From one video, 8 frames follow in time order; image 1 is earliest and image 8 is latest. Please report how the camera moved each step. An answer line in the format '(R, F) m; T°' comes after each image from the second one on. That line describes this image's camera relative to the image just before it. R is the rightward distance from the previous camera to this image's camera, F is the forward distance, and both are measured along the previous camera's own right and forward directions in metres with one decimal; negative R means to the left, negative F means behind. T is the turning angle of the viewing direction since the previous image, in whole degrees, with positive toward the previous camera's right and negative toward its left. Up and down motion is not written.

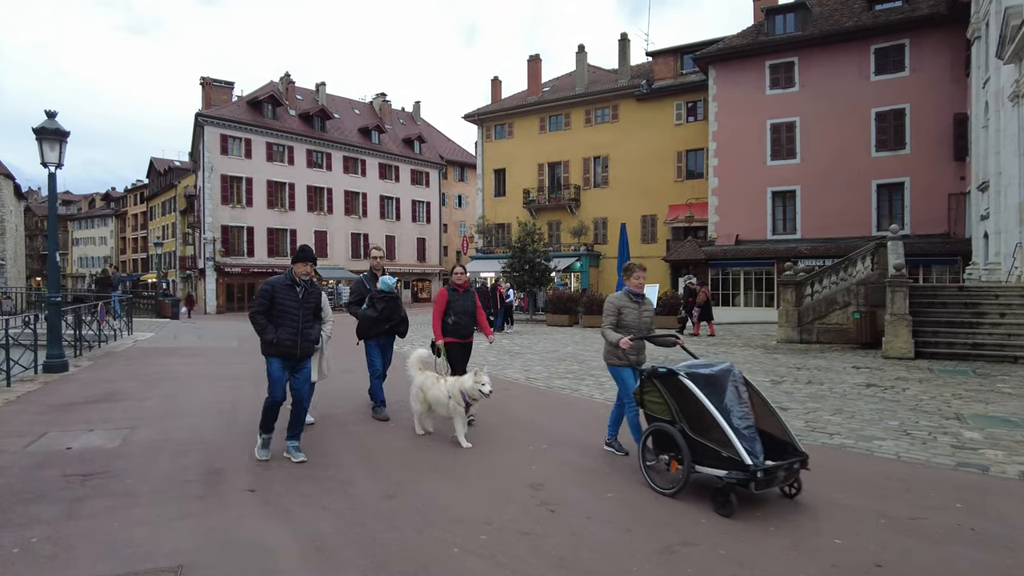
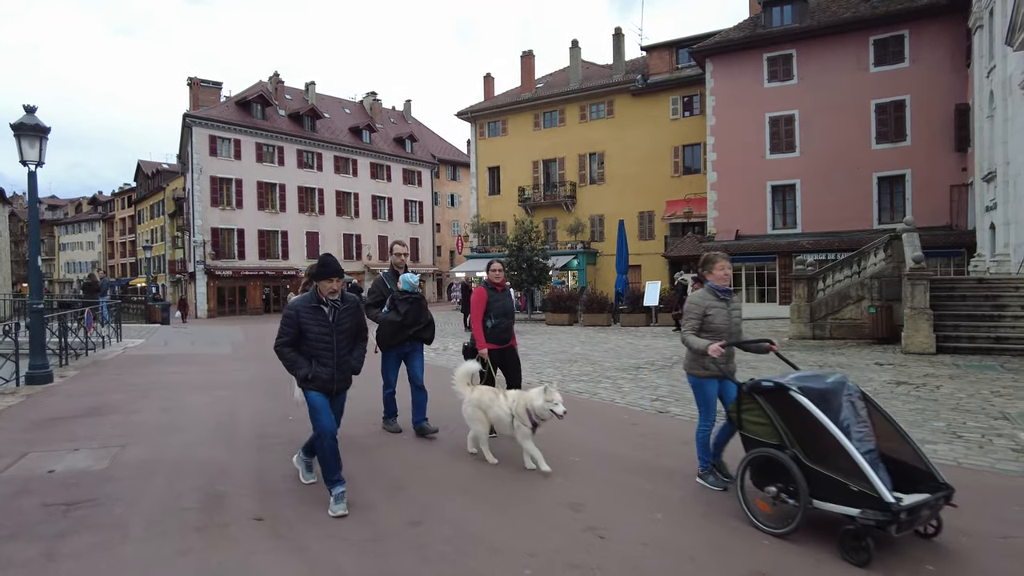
(-0.3, +0.5) m; +1°
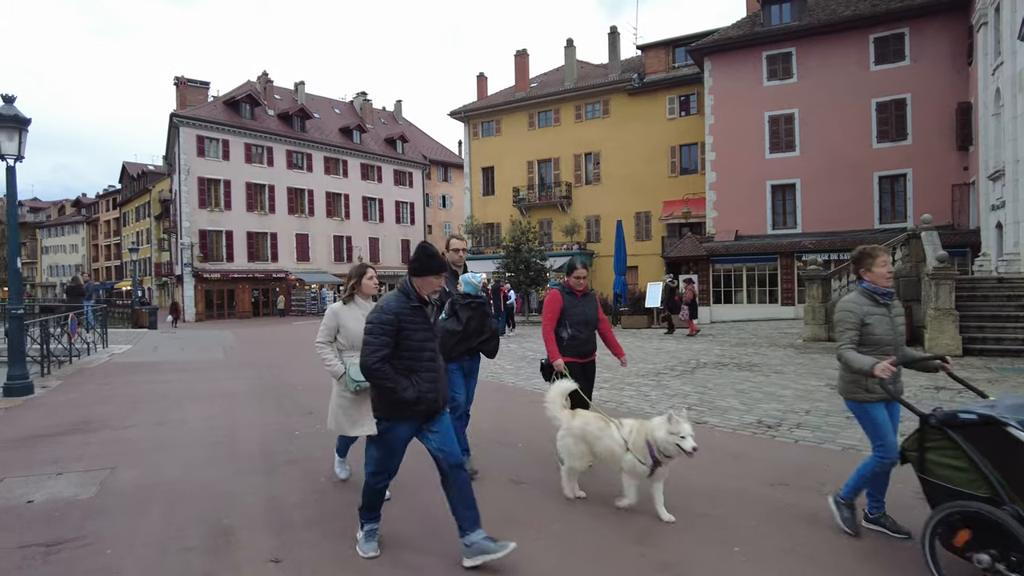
(-0.4, +0.6) m; +1°
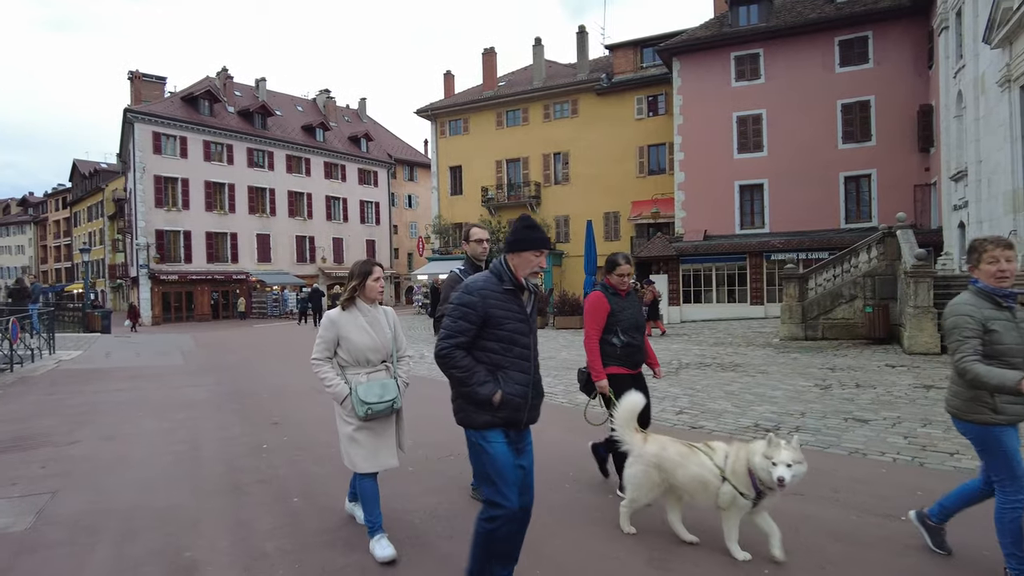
(-0.2, +0.4) m; +3°
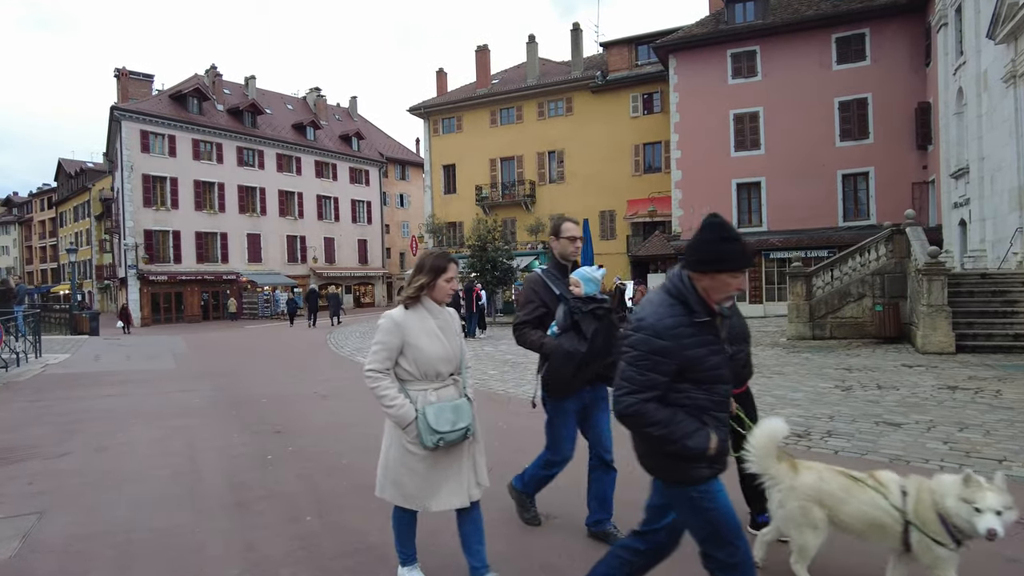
(-0.3, +0.4) m; +1°
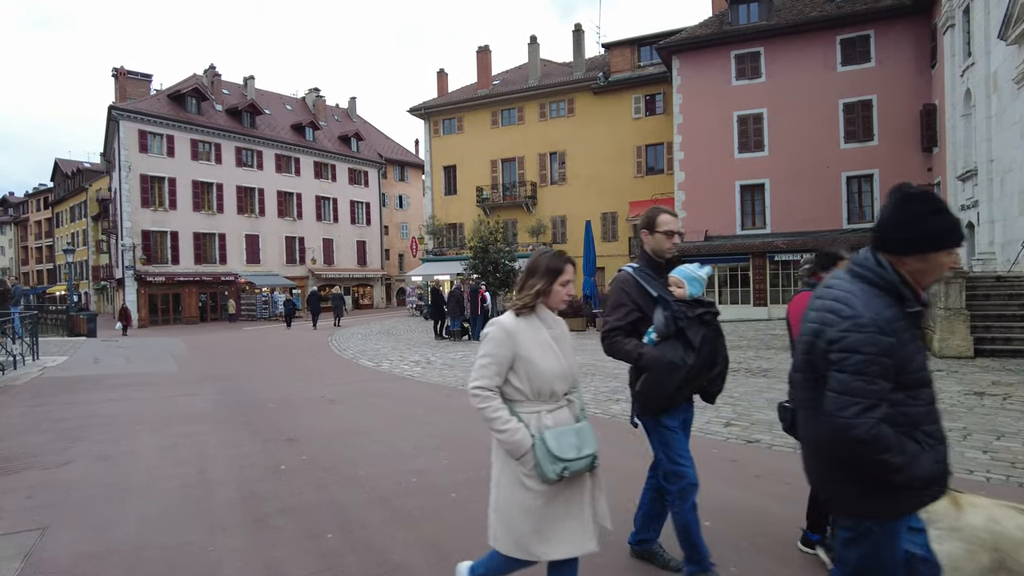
(-0.2, +0.2) m; 0°
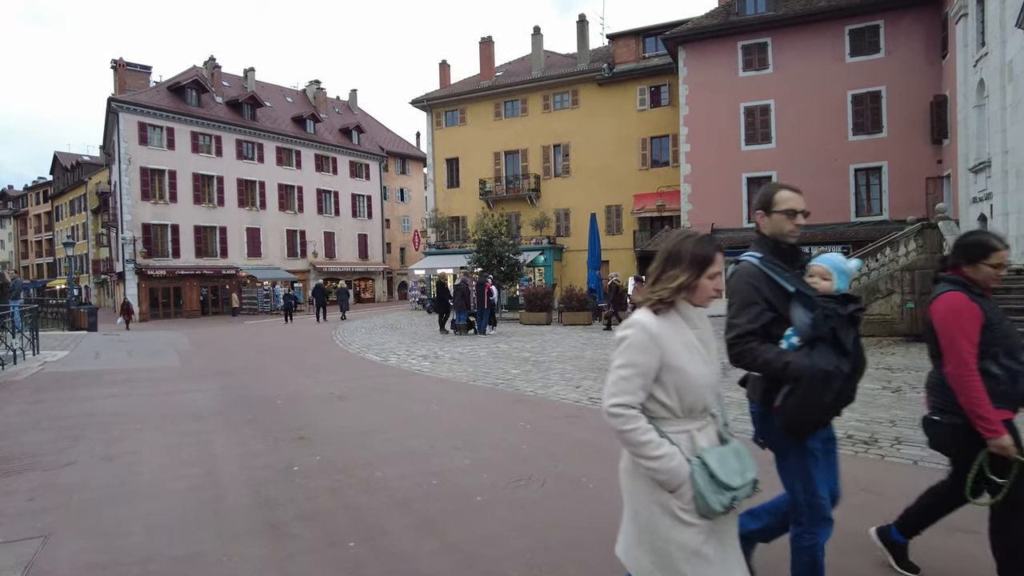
(-0.2, +0.3) m; 0°
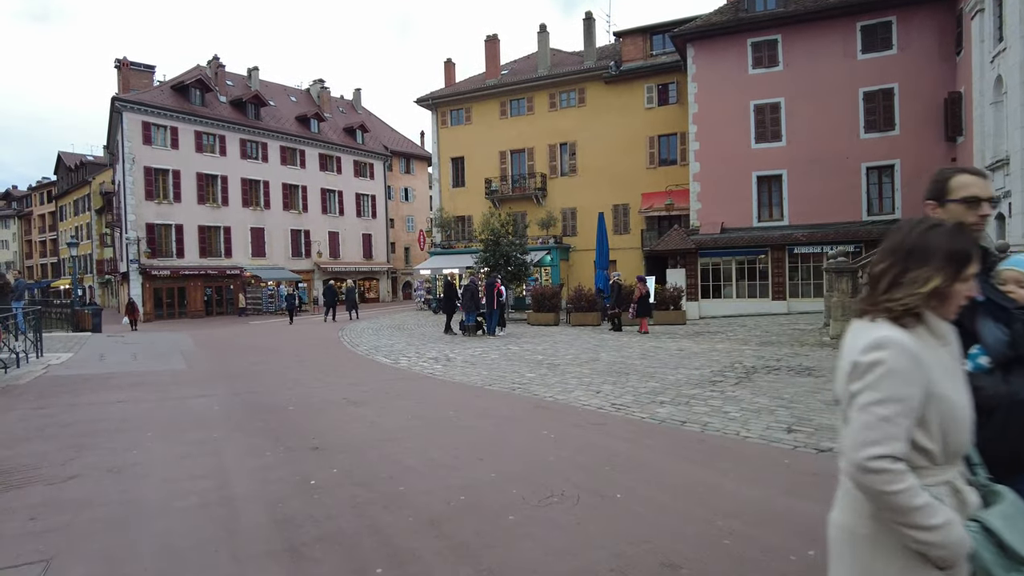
(-0.2, +0.3) m; 0°
